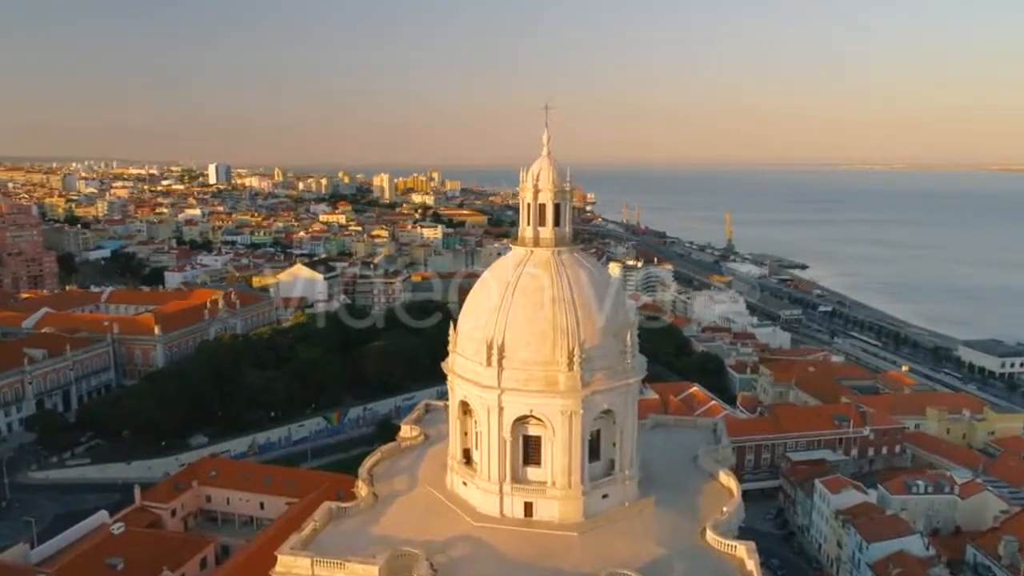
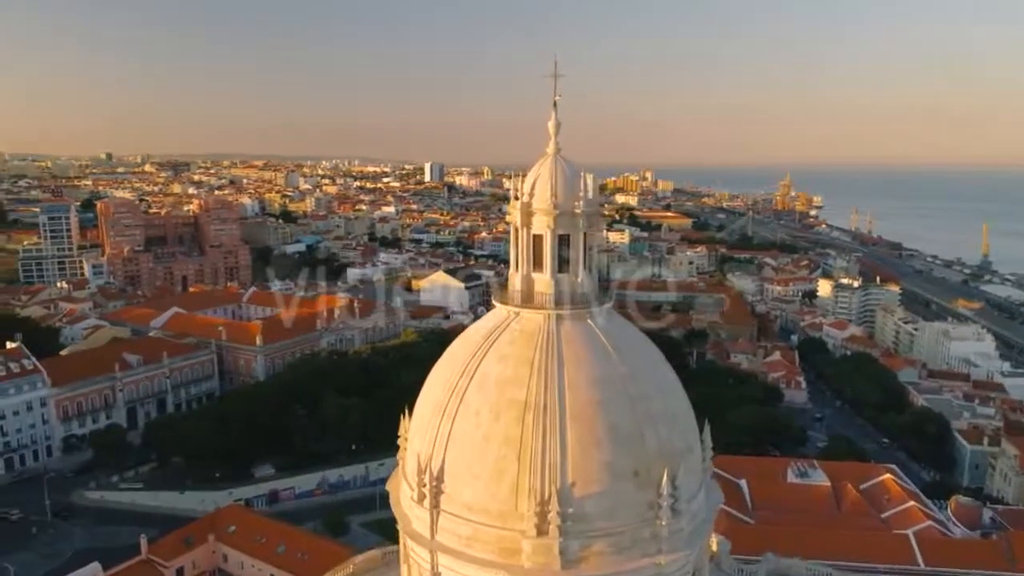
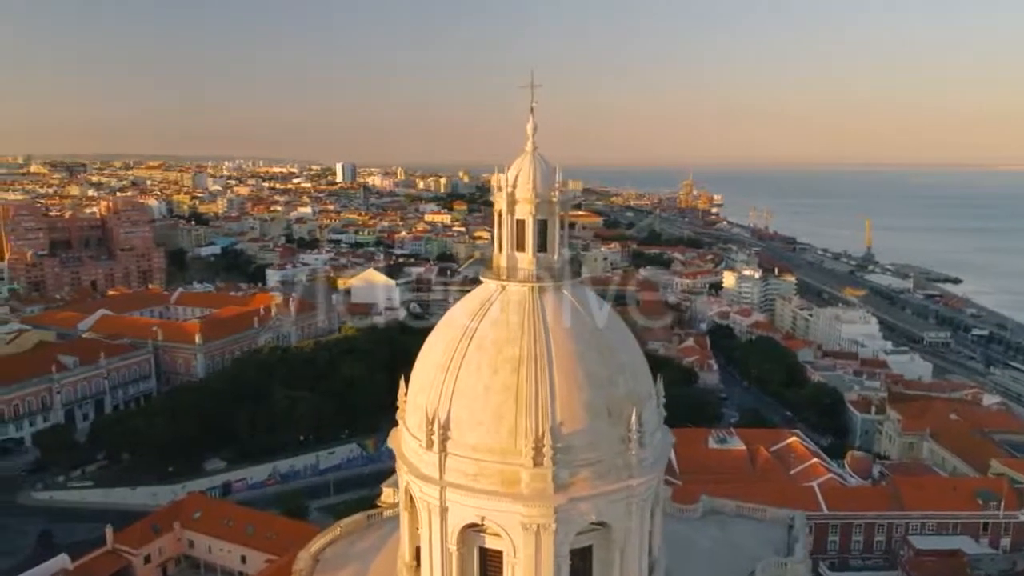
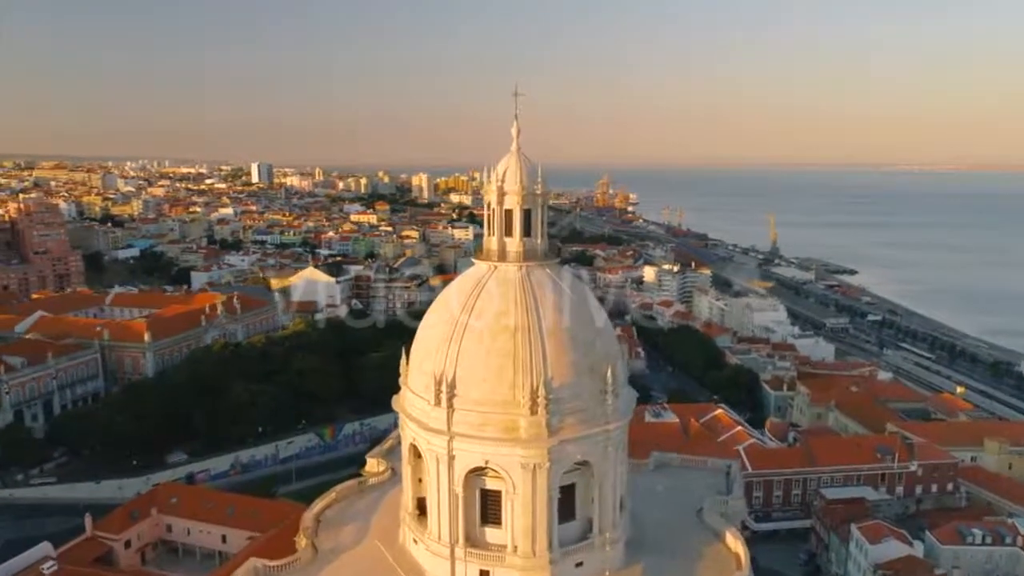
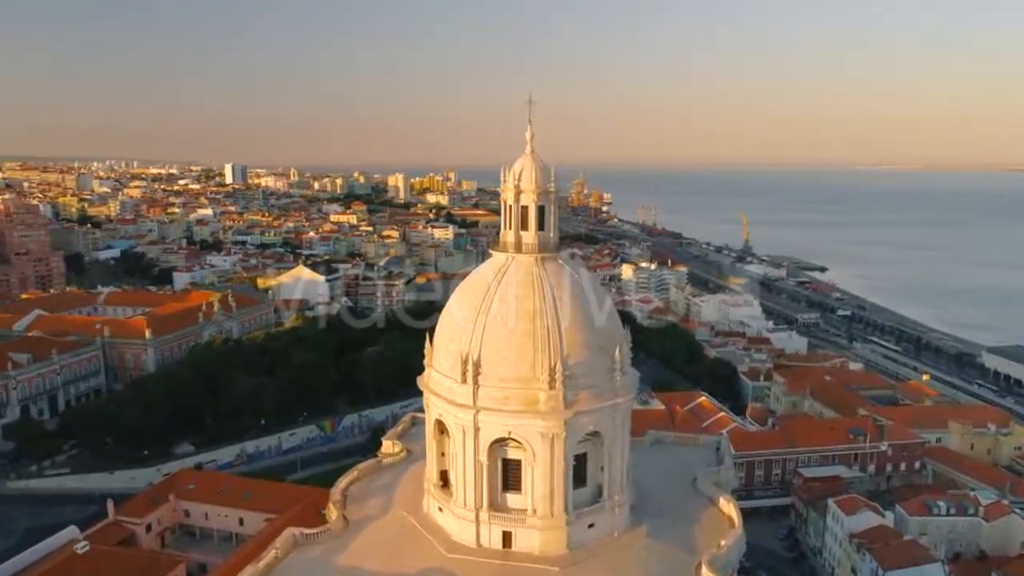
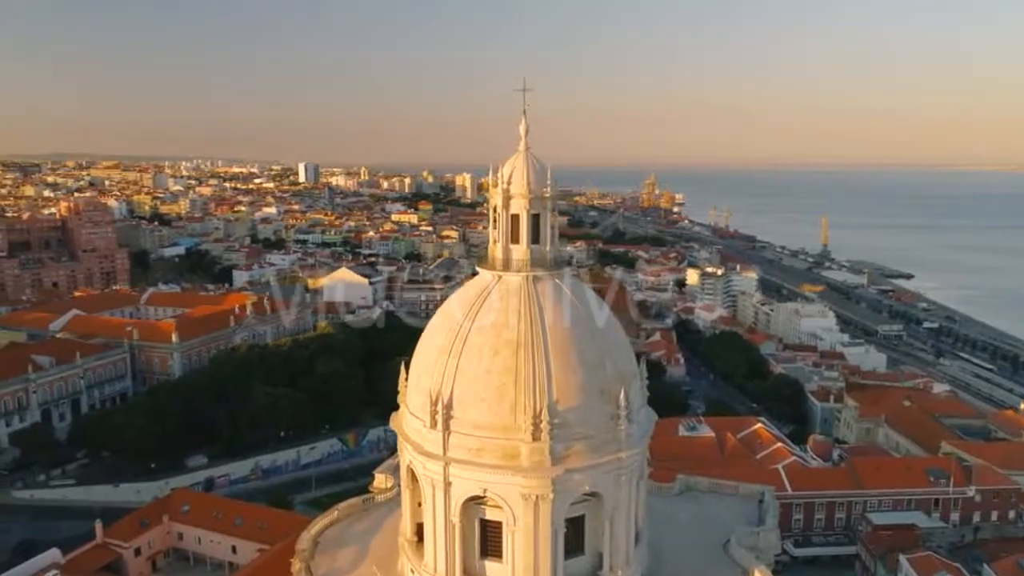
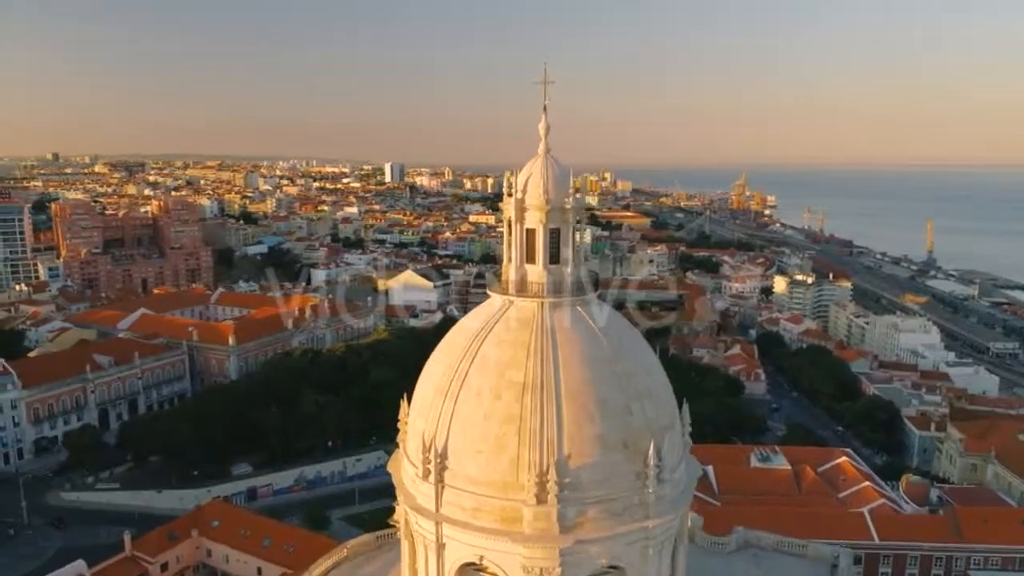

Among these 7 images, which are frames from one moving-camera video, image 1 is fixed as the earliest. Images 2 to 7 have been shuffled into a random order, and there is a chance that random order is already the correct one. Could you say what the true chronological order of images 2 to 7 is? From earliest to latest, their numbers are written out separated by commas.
5, 4, 6, 3, 7, 2
